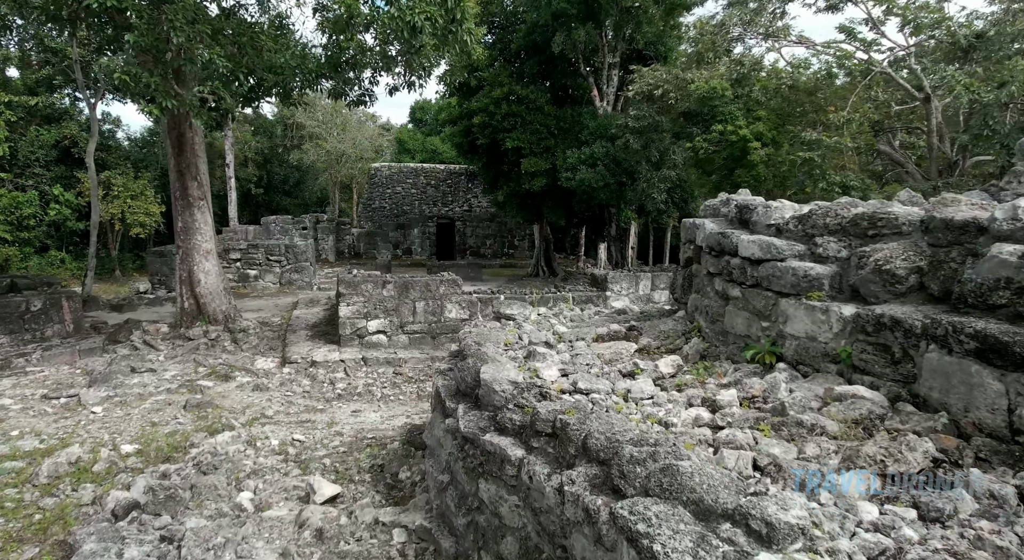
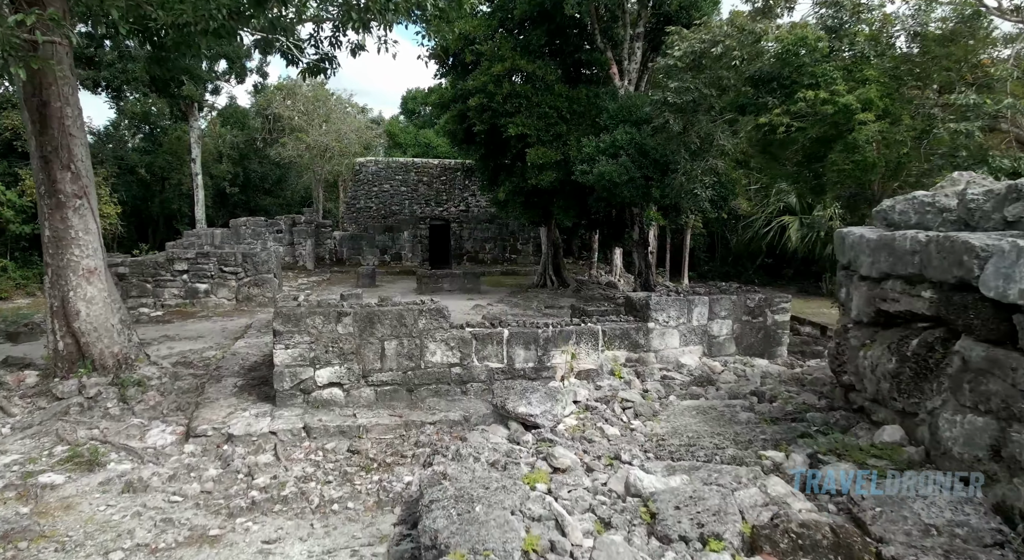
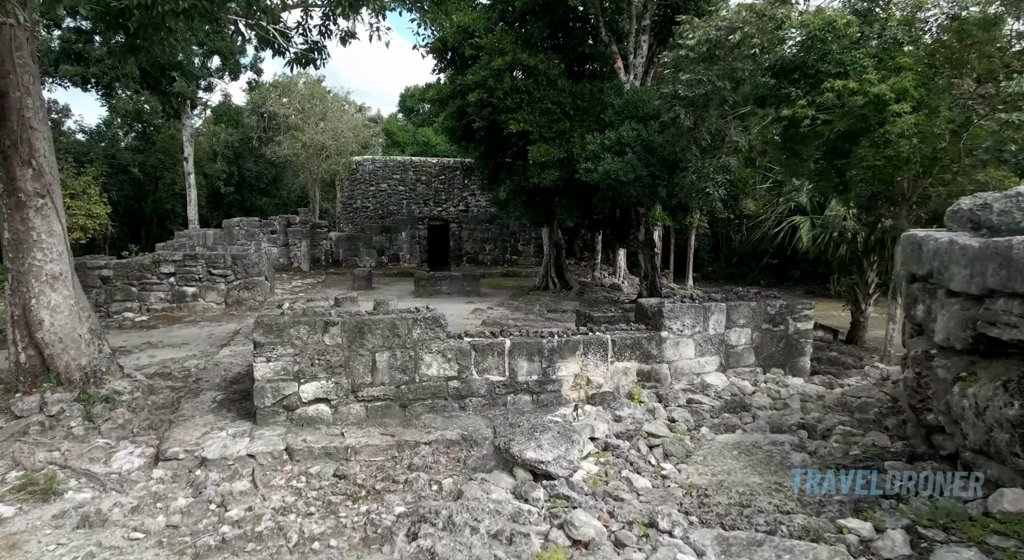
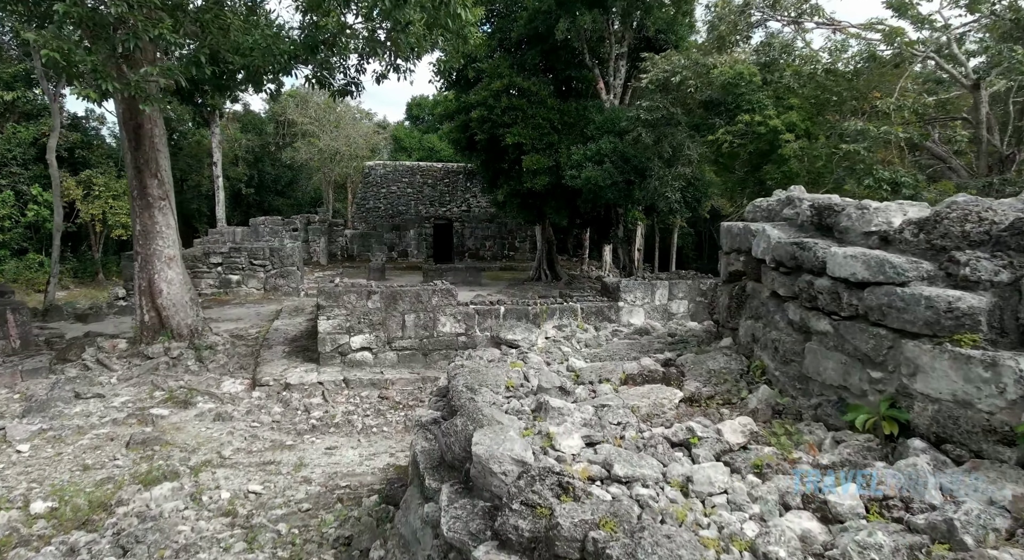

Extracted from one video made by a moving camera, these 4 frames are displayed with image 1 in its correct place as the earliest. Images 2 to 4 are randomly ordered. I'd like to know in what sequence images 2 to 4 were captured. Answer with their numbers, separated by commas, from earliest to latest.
4, 2, 3
